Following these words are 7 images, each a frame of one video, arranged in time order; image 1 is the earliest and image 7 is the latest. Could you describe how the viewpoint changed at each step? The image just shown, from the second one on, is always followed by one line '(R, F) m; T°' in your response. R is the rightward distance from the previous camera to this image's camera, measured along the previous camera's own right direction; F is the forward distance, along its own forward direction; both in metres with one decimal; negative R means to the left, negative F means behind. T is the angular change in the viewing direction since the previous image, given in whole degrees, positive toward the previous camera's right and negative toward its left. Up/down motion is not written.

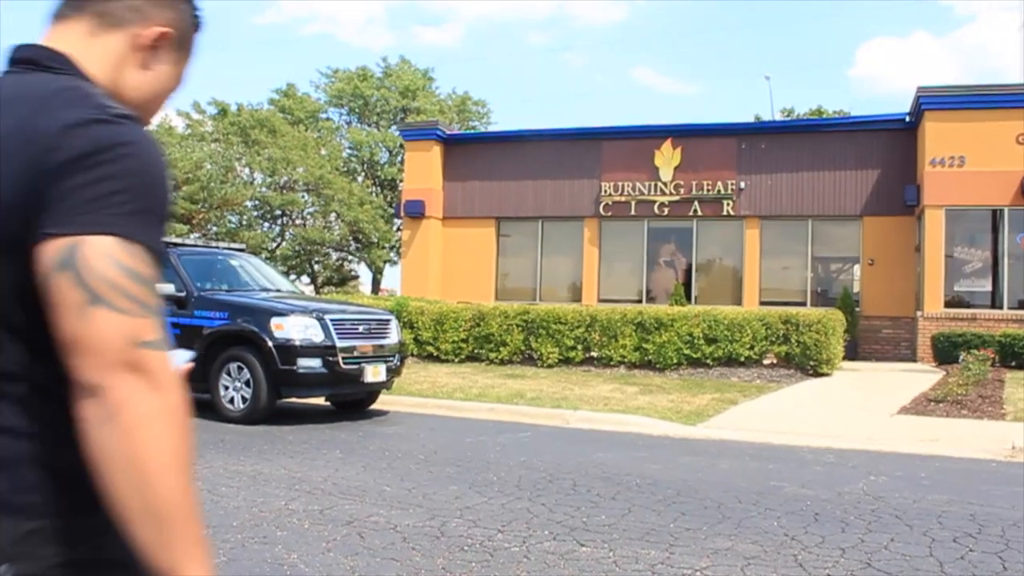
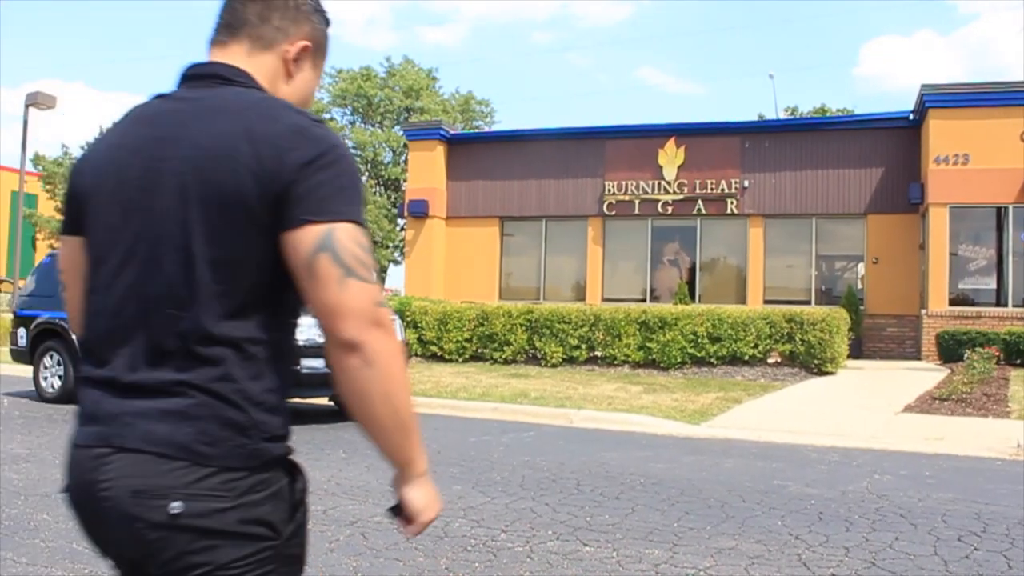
(0.0, 0.0) m; 0°
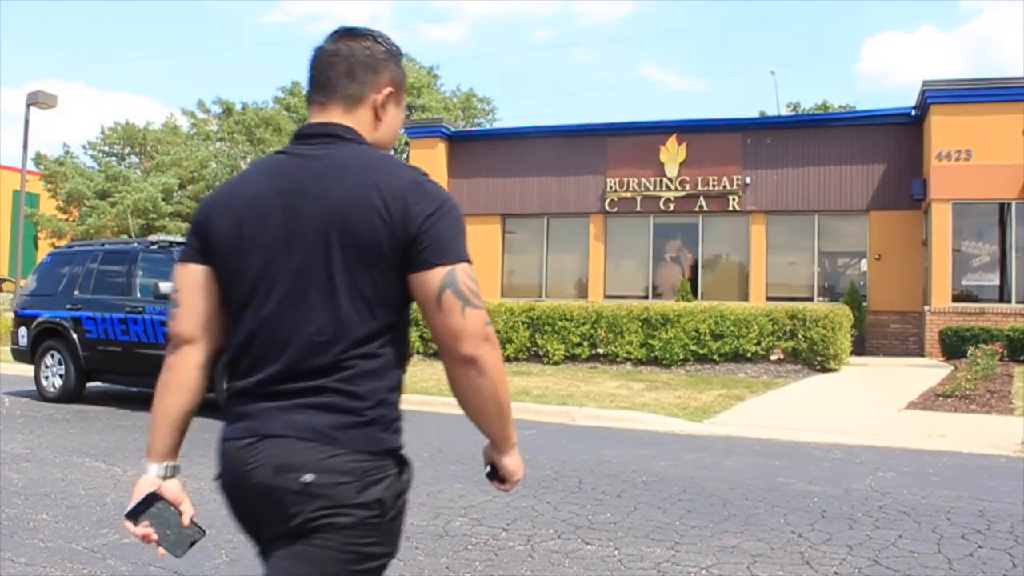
(0.0, 0.0) m; 0°
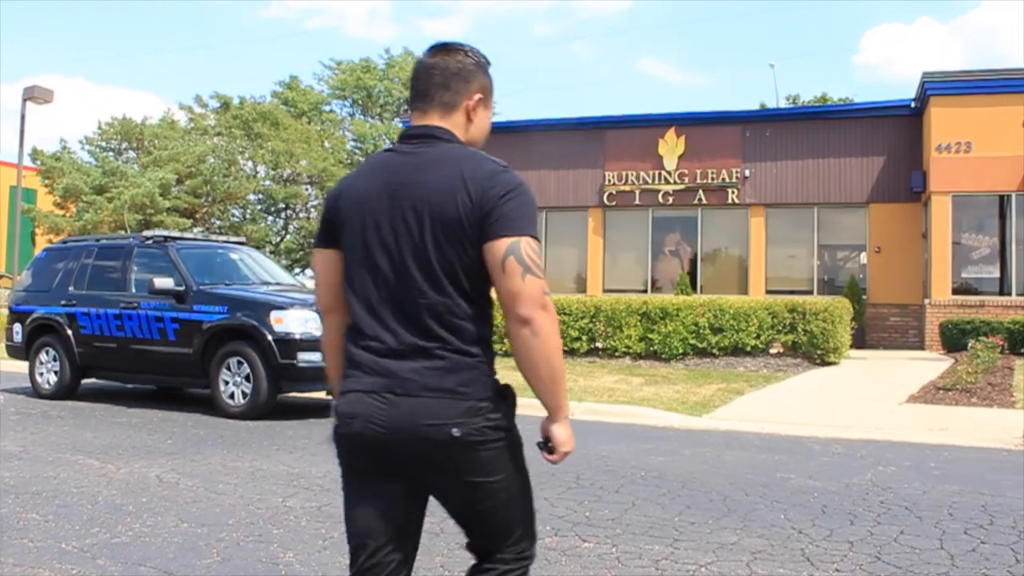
(0.0, +0.1) m; 0°
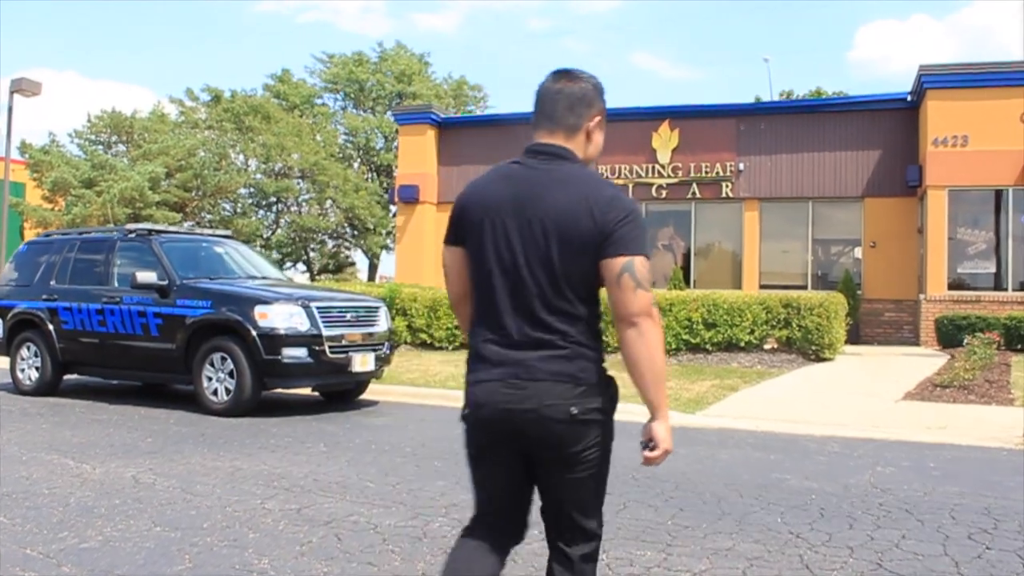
(0.0, +0.2) m; 0°
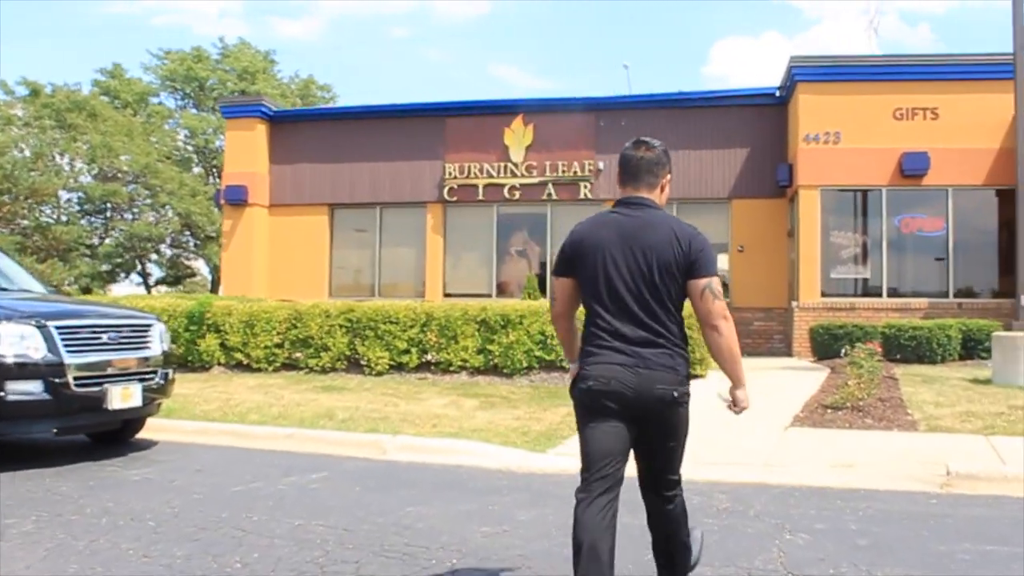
(+0.4, +1.9) m; +7°
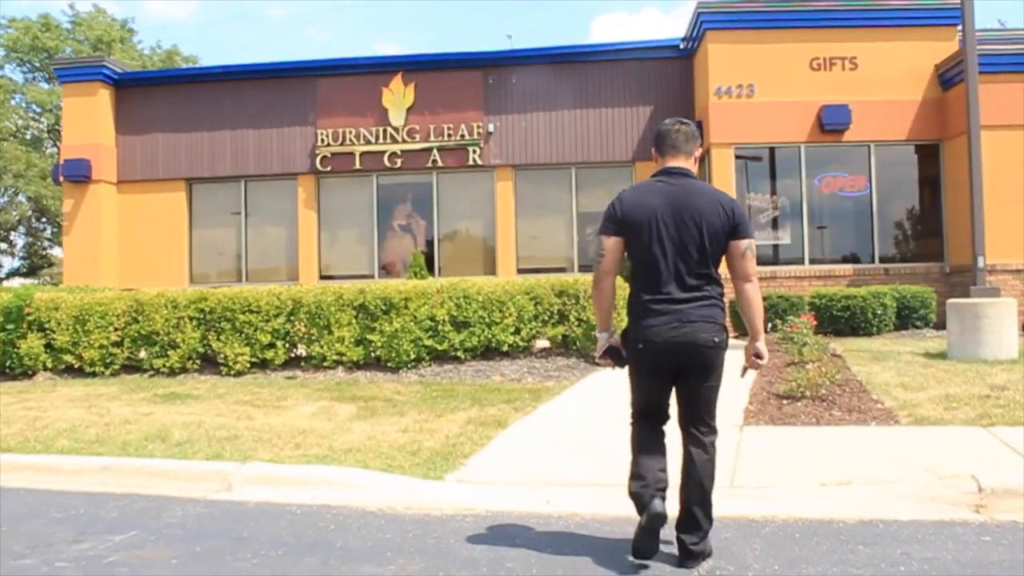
(0.0, +1.9) m; +6°
